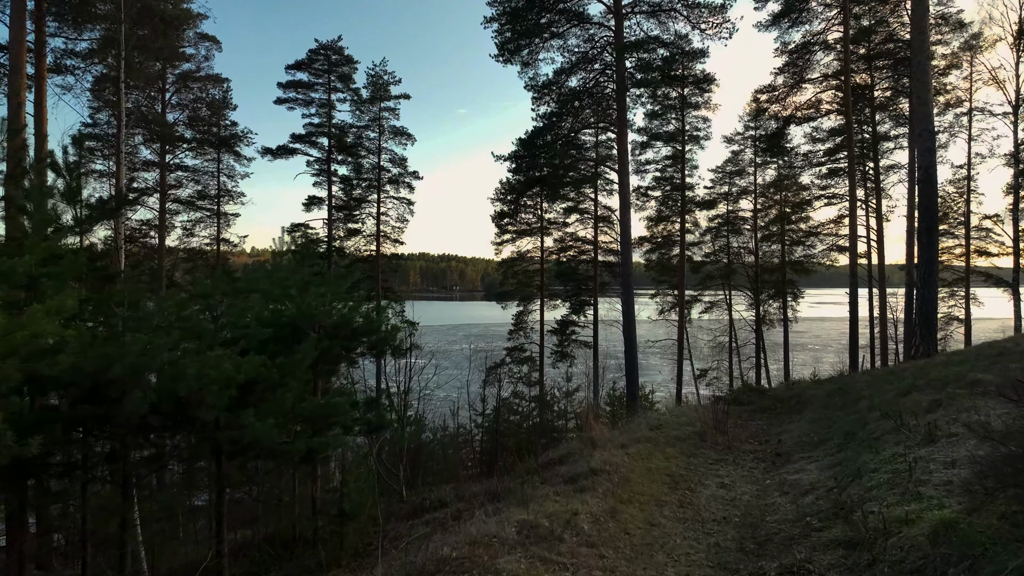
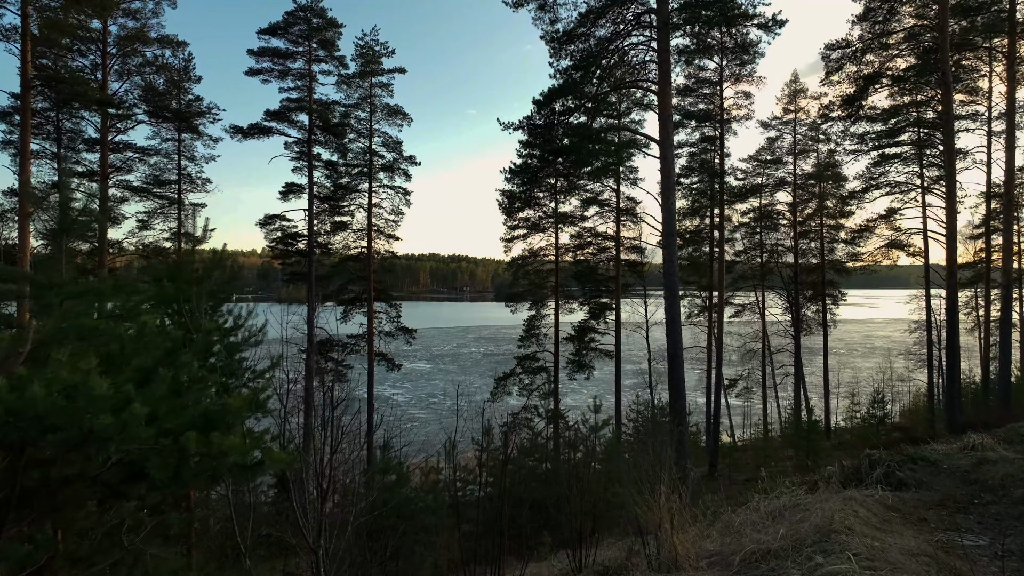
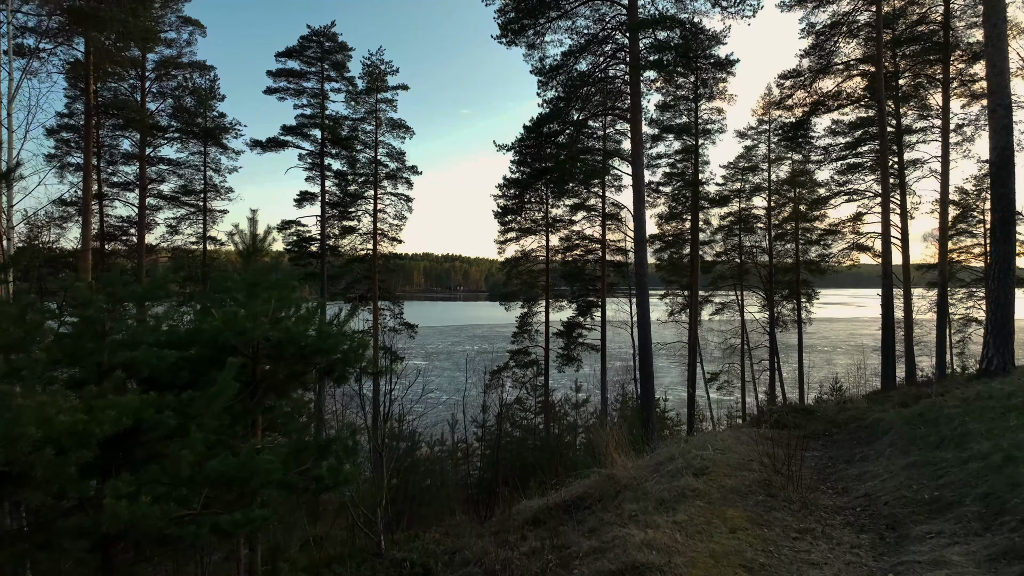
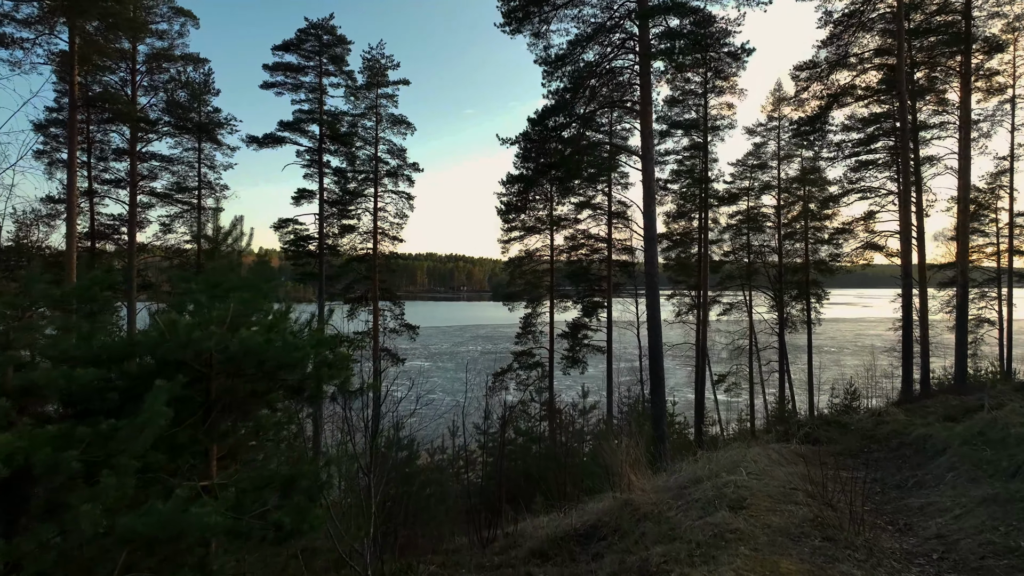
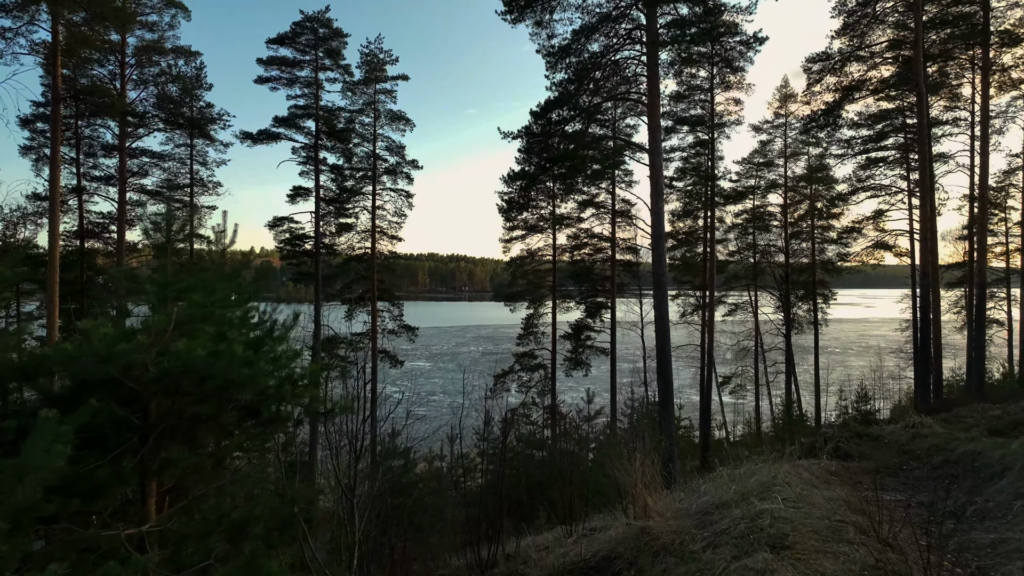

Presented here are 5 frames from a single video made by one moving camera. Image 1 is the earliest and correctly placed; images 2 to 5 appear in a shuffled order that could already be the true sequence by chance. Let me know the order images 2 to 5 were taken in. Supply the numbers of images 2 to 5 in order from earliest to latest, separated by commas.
3, 4, 5, 2
